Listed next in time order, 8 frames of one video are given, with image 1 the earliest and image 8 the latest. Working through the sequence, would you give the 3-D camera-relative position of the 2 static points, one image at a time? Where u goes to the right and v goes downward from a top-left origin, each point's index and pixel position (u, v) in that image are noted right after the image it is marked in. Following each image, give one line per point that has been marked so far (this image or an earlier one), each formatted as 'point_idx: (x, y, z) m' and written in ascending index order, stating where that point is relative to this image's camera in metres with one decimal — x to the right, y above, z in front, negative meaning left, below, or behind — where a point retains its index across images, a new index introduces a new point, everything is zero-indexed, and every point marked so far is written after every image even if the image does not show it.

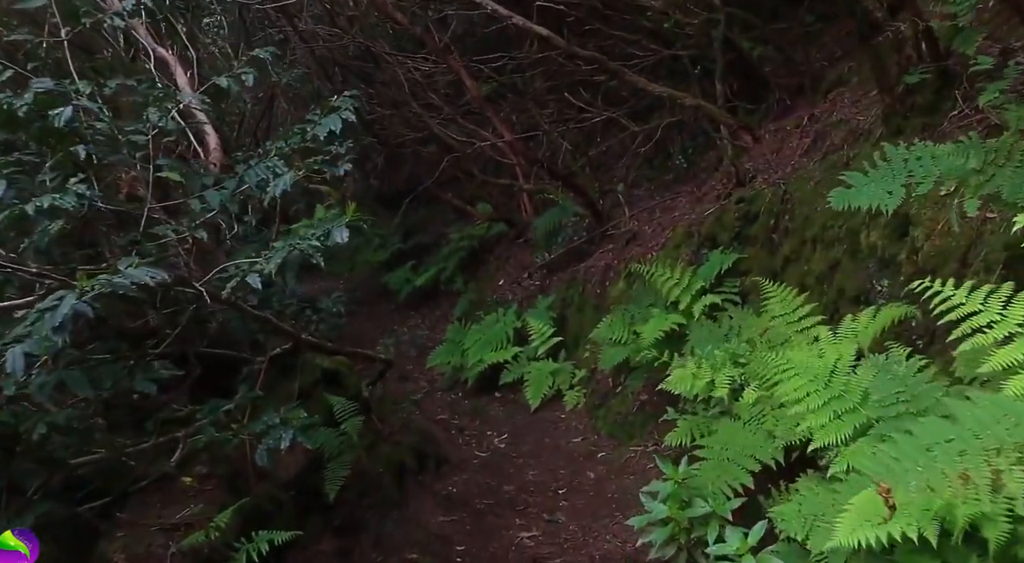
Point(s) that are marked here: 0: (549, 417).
0: (+0.4, -1.3, +8.9) m
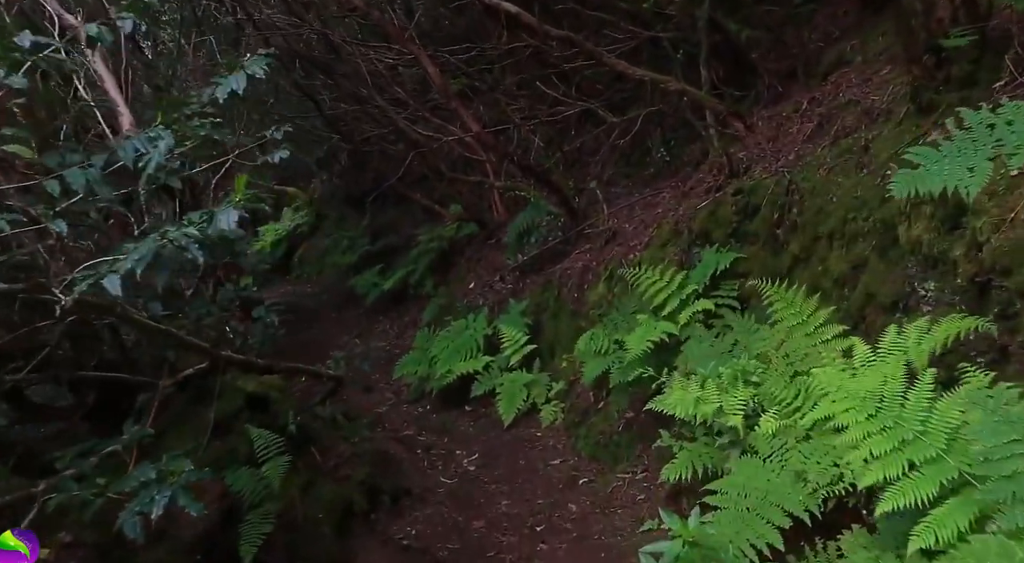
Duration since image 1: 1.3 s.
0: (+0.1, -1.4, +8.1) m
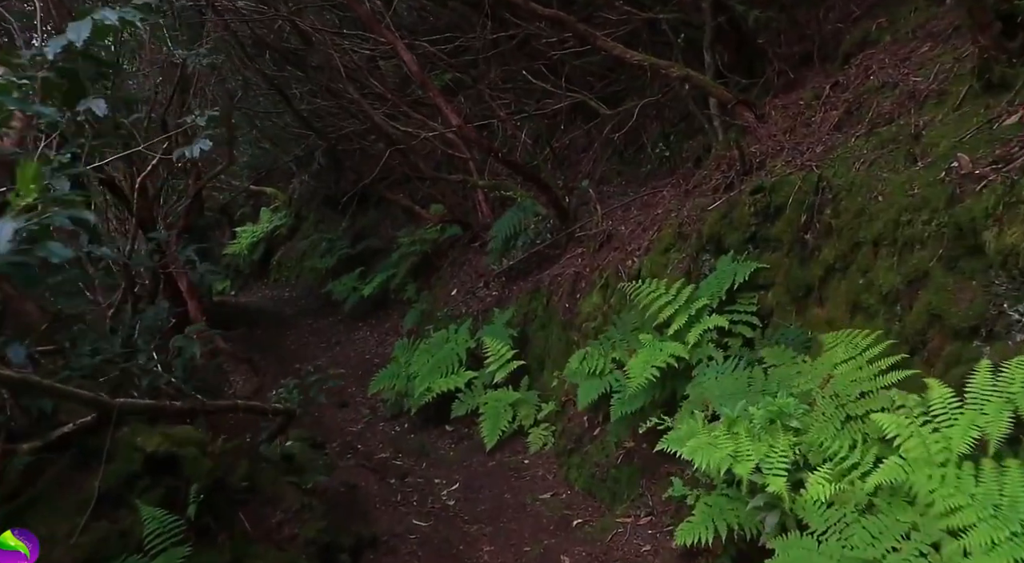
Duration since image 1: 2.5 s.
0: (0.0, -1.4, +7.3) m
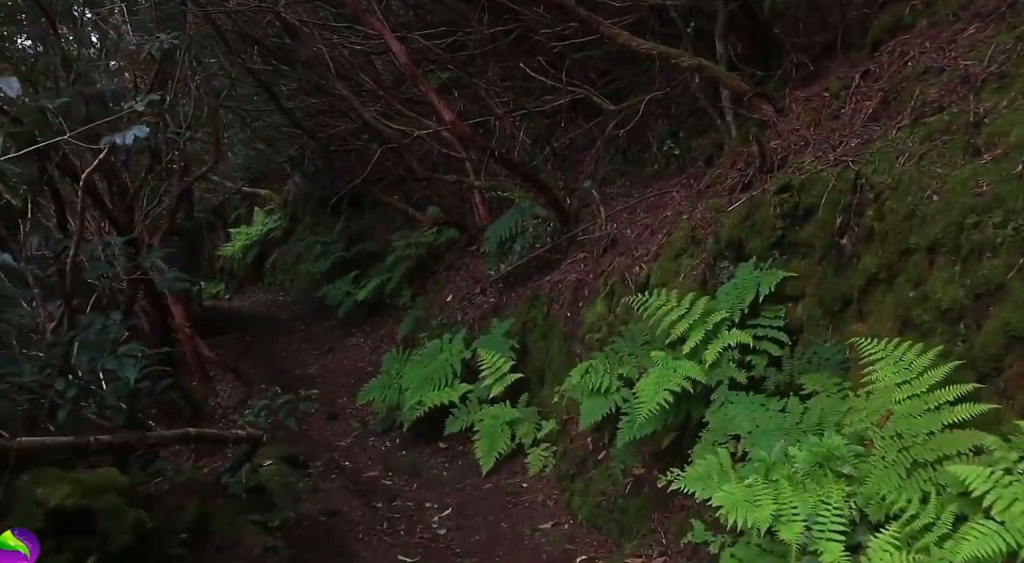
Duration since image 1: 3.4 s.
0: (-0.1, -1.5, +6.7) m
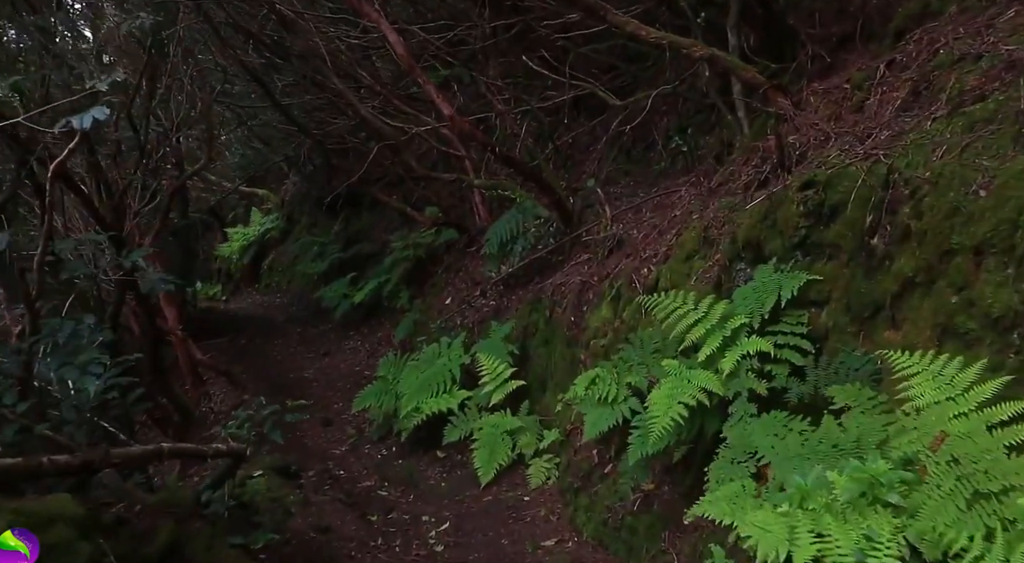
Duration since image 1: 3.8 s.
0: (0.0, -1.5, +6.4) m
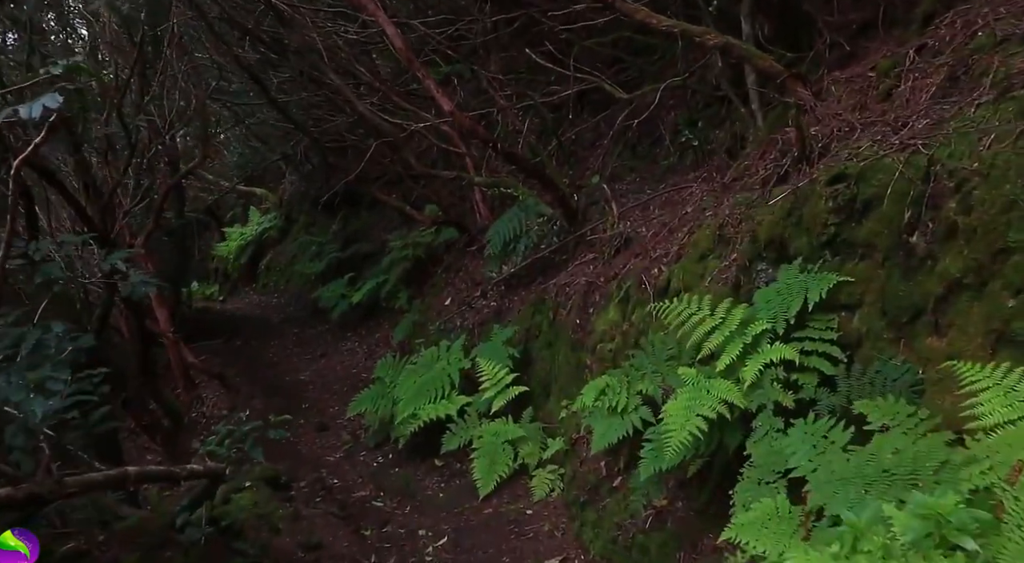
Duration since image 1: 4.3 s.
0: (0.0, -1.5, +6.0) m
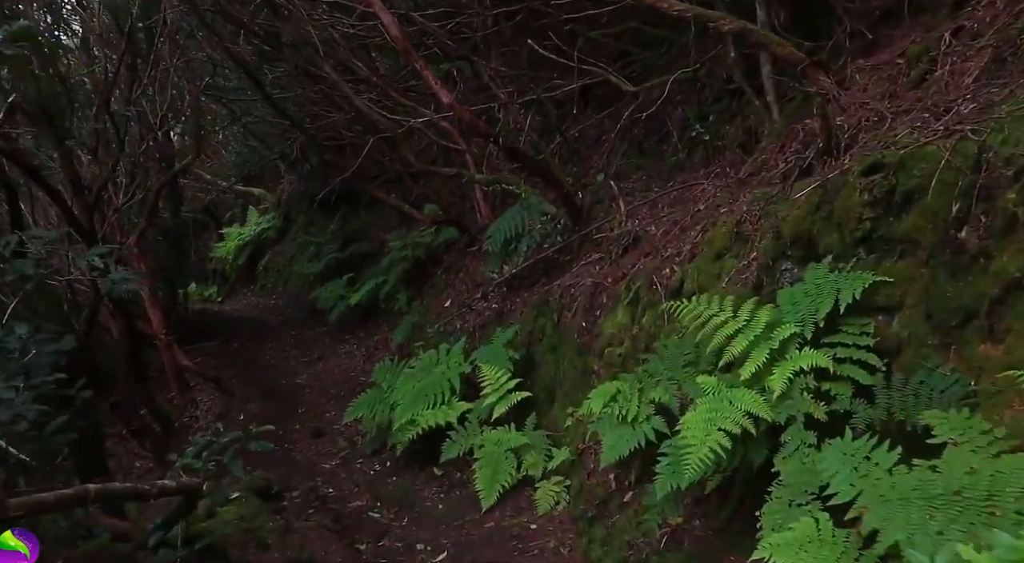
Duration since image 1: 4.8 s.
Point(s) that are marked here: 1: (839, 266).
0: (0.0, -1.5, +5.7) m
1: (+1.3, +0.1, +3.8) m
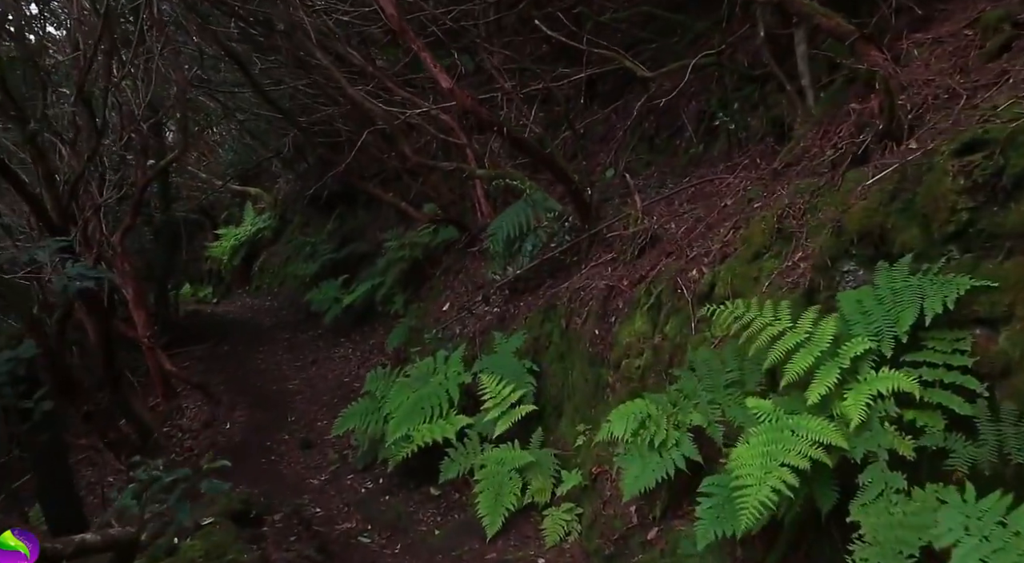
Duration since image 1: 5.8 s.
0: (0.0, -1.5, +5.1) m
1: (+1.4, 0.0, +3.1) m
